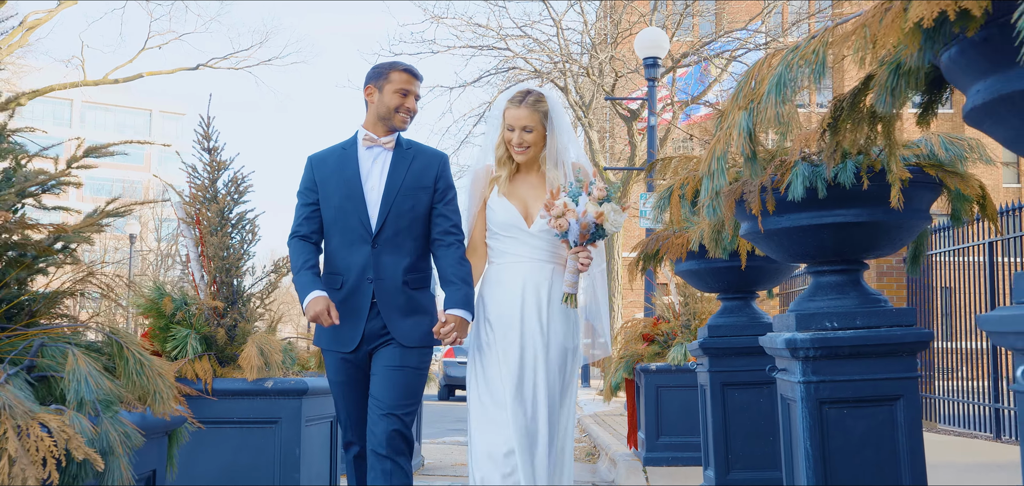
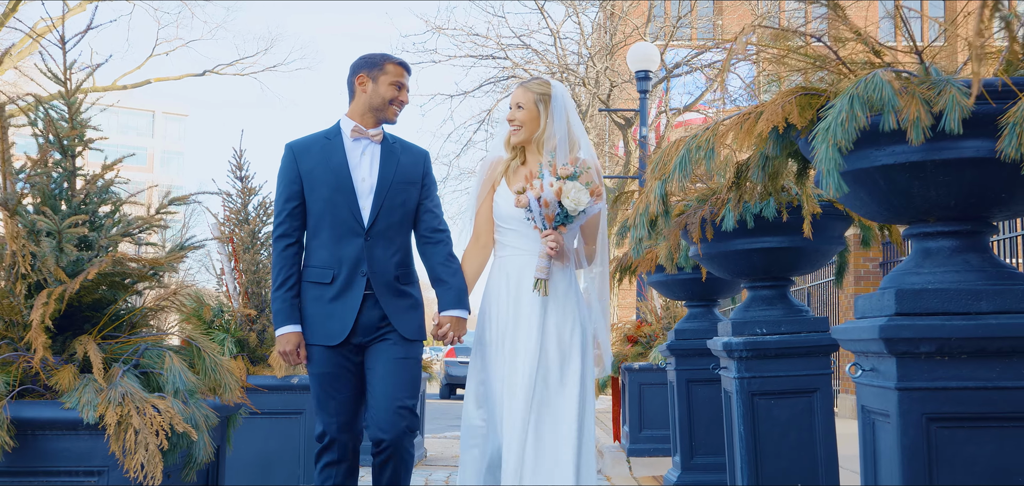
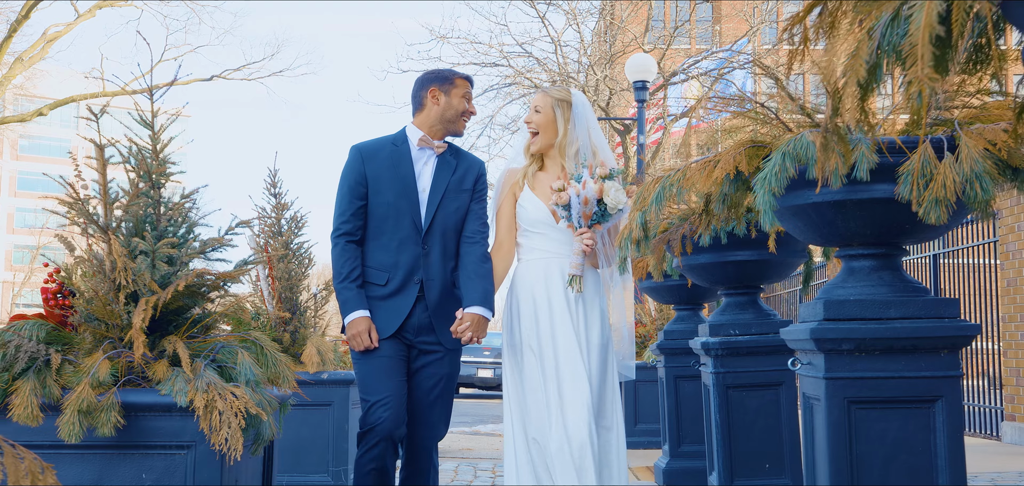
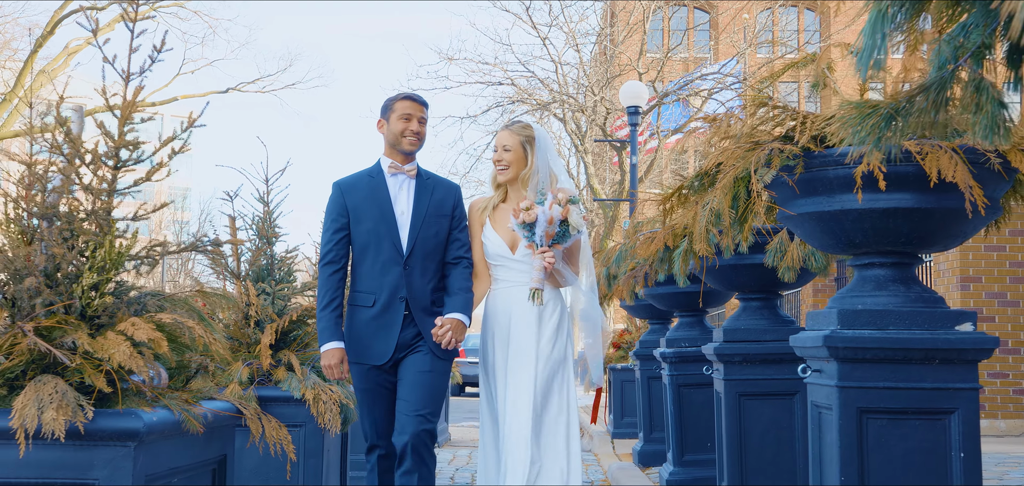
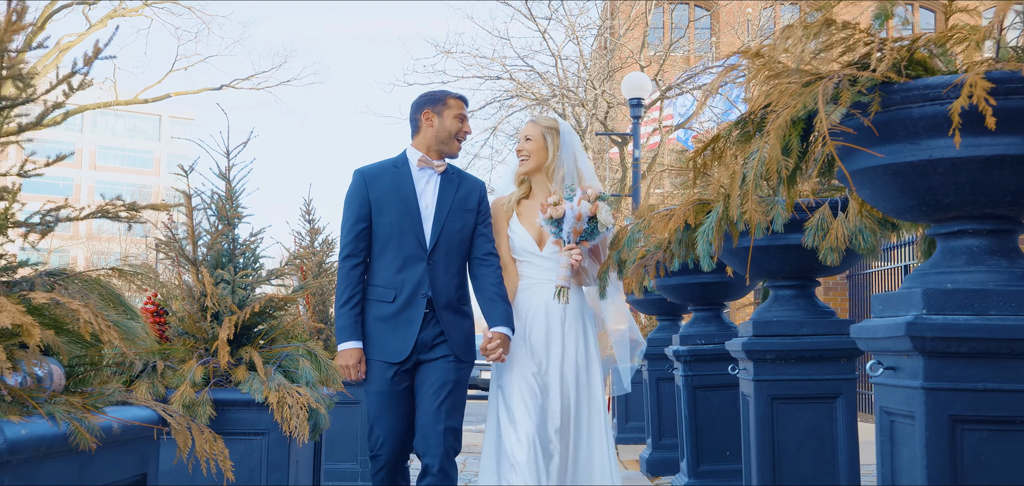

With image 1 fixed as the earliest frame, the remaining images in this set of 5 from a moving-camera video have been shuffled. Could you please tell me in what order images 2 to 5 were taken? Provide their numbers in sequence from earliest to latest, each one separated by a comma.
2, 3, 5, 4
